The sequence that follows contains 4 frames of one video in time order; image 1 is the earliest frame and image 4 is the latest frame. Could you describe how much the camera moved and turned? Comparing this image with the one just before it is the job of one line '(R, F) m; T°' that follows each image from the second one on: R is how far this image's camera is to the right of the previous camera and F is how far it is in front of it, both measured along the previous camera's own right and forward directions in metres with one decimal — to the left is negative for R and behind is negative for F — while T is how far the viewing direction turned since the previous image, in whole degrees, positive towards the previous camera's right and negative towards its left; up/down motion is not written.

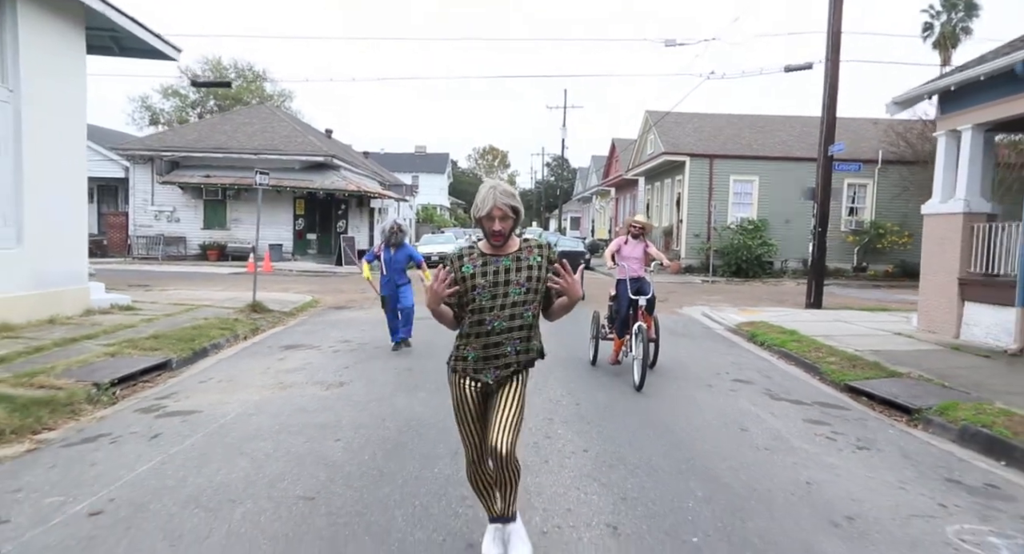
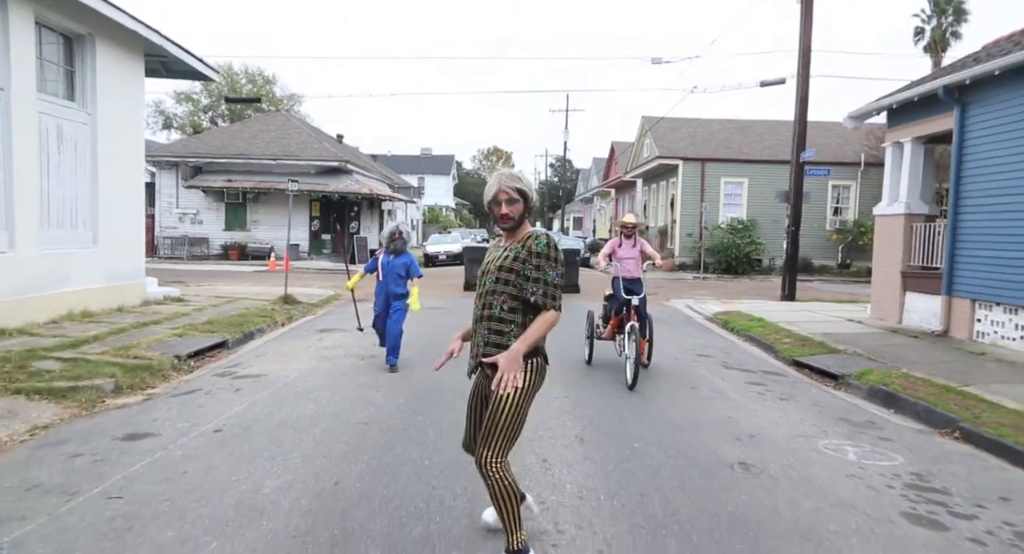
(+0.1, -1.6) m; 0°
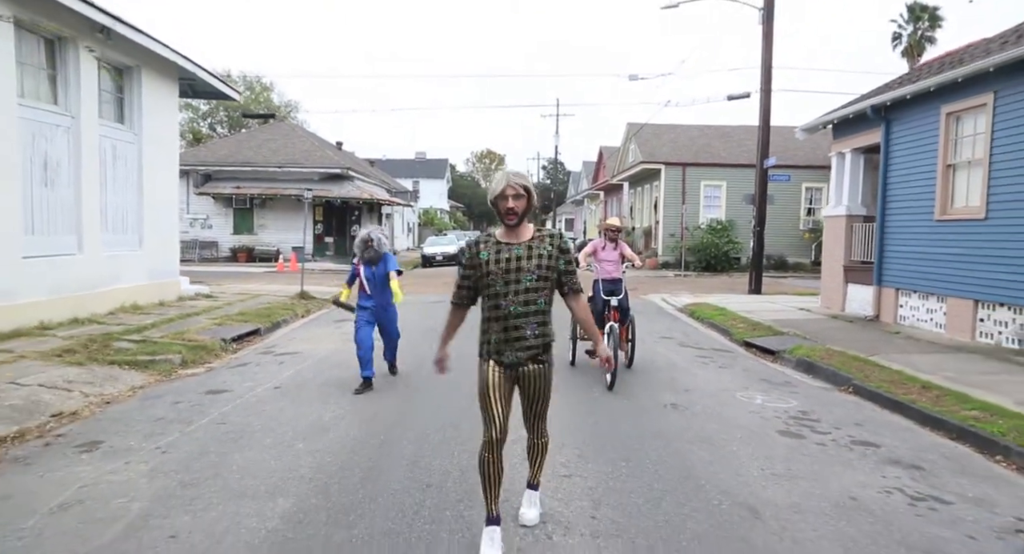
(0.0, -1.7) m; 0°
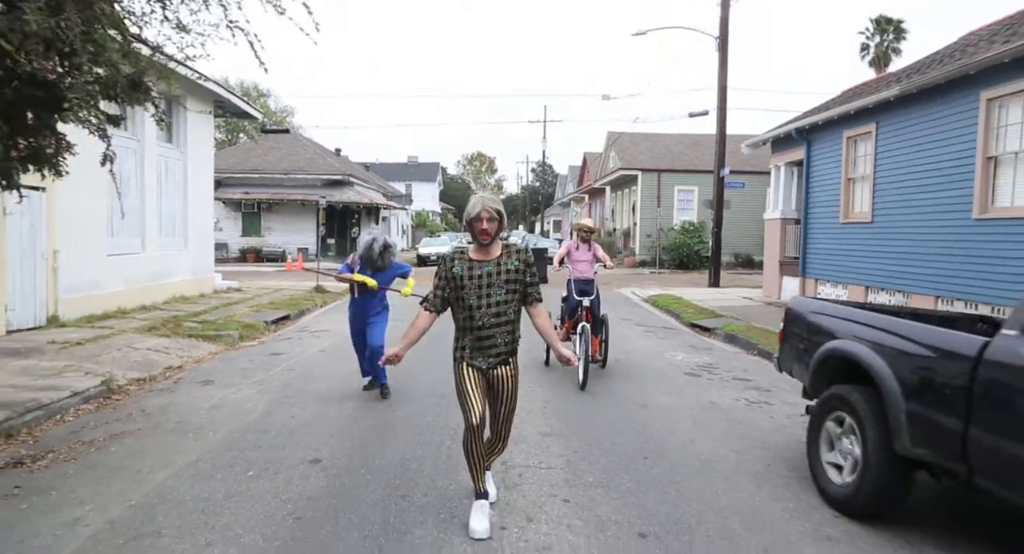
(+0.1, -2.4) m; +1°
